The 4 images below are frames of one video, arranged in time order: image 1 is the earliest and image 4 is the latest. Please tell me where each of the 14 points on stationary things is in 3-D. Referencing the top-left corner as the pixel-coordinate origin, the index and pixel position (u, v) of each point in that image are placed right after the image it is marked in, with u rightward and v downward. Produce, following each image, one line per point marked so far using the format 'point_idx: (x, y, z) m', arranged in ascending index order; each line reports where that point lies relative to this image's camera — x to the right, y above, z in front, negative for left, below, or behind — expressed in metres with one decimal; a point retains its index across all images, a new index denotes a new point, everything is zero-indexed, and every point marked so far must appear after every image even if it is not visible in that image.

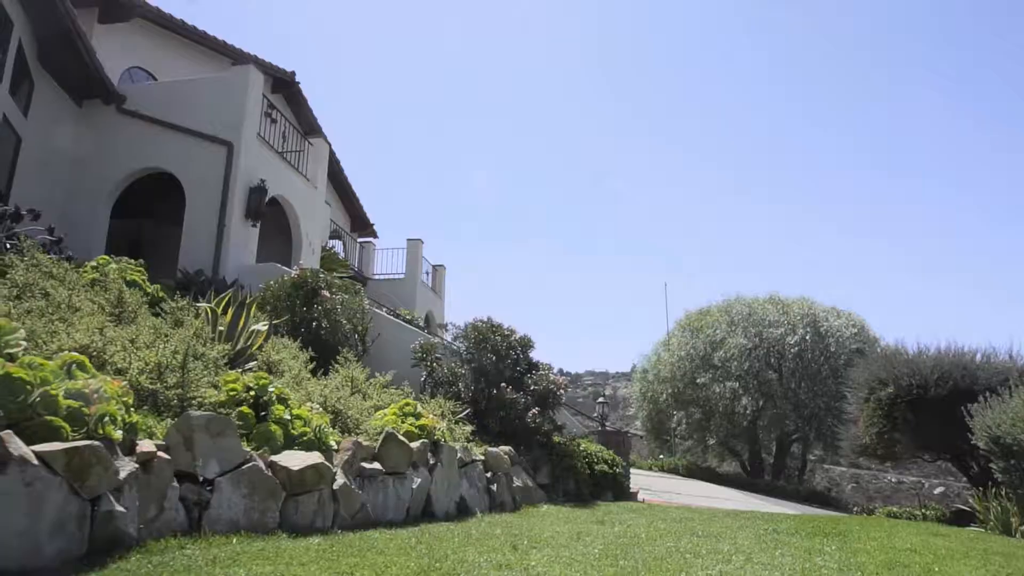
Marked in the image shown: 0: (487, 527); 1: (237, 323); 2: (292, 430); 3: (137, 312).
0: (-0.2, -2.2, +6.0) m
1: (-3.4, -0.4, +8.2) m
2: (-1.7, -1.1, +5.4) m
3: (-4.3, -0.2, +7.5) m
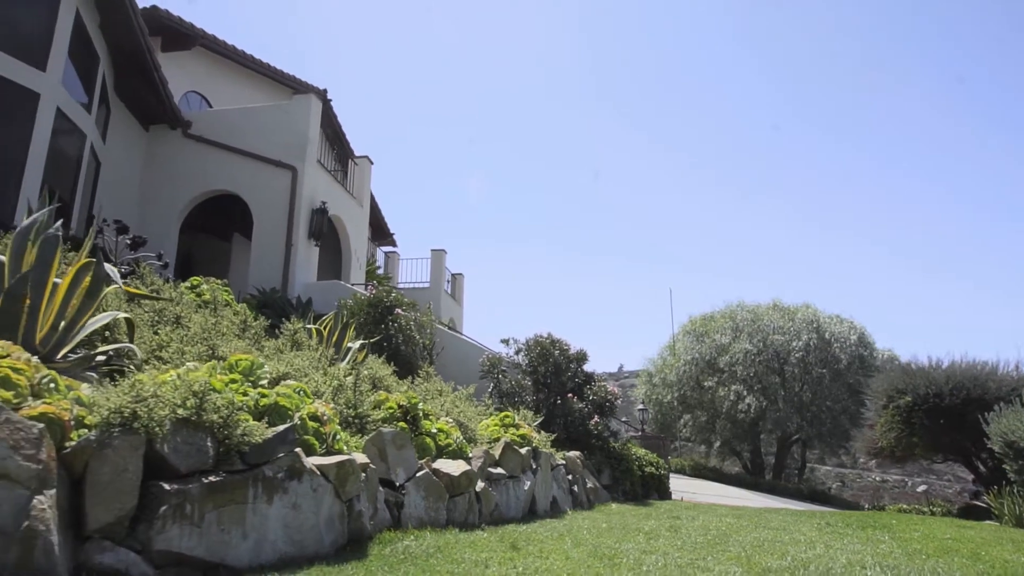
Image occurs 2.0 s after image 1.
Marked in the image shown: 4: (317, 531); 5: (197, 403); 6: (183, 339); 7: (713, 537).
0: (+0.9, -2.5, +7.0) m
1: (-2.4, -0.7, +9.1) m
2: (-0.7, -1.5, +6.4) m
3: (-3.3, -0.6, +8.4) m
4: (-1.2, -1.5, +4.2) m
5: (-1.8, -0.7, +3.8) m
6: (-3.4, -0.5, +6.9) m
7: (+2.0, -2.4, +6.4) m
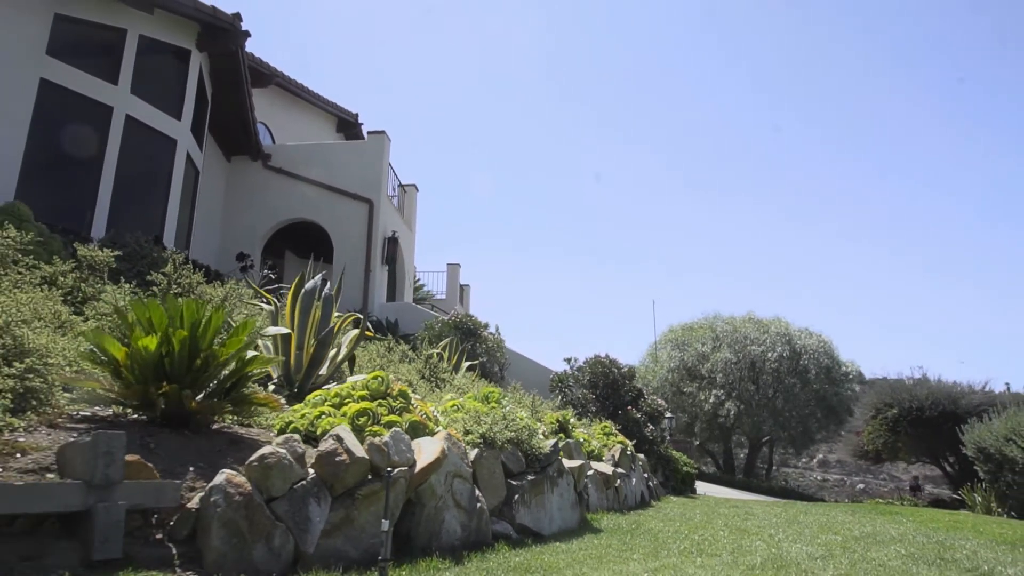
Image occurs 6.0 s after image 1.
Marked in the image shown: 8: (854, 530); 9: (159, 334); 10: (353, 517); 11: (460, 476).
0: (+2.4, -3.1, +9.1) m
1: (-0.9, -1.2, +11.0) m
2: (+1.0, -2.0, +8.3) m
3: (-1.8, -1.1, +10.2) m
4: (+0.6, -2.1, +6.1) m
5: (0.0, -1.2, +5.7) m
6: (-1.8, -1.0, +8.7) m
7: (+3.6, -3.0, +8.5) m
8: (+3.9, -2.8, +7.5) m
9: (-2.2, -0.3, +4.0) m
10: (-1.0, -1.4, +3.9) m
11: (-0.4, -1.4, +4.7) m
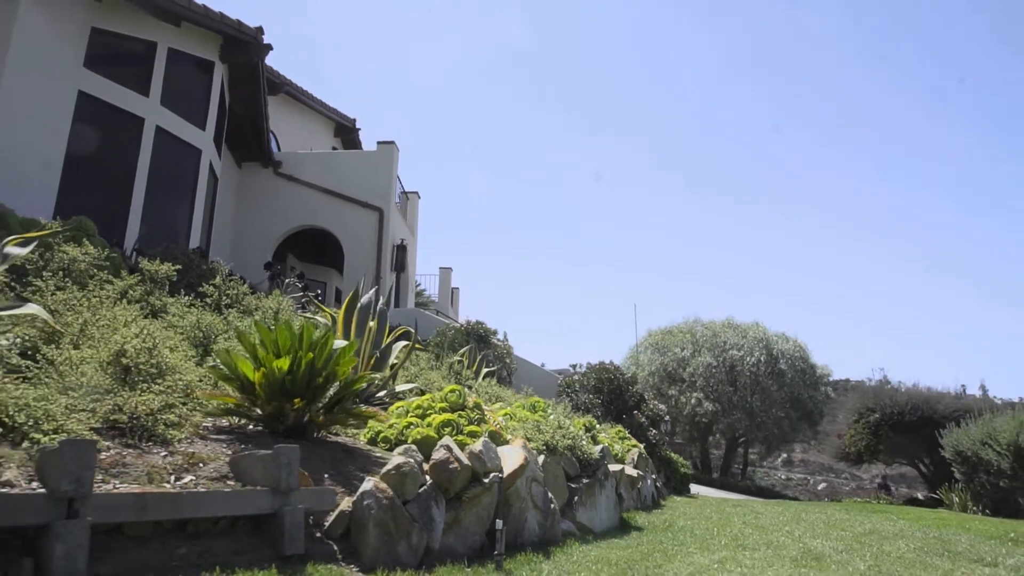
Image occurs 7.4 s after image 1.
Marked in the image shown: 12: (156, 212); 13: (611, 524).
0: (+2.8, -3.3, +9.8) m
1: (-0.7, -1.4, +11.5) m
2: (+1.4, -2.2, +9.0) m
3: (-1.4, -1.2, +10.7) m
4: (+1.1, -2.3, +6.7) m
5: (+0.5, -1.4, +6.3) m
6: (-1.4, -1.2, +9.1) m
7: (+4.0, -3.3, +9.3) m
8: (+4.4, -3.0, +8.3) m
9: (-1.6, -0.5, +4.5) m
10: (-0.3, -1.6, +4.5) m
11: (+0.2, -1.6, +5.3) m
12: (-6.2, +1.3, +11.5) m
13: (+1.0, -2.4, +6.5) m
